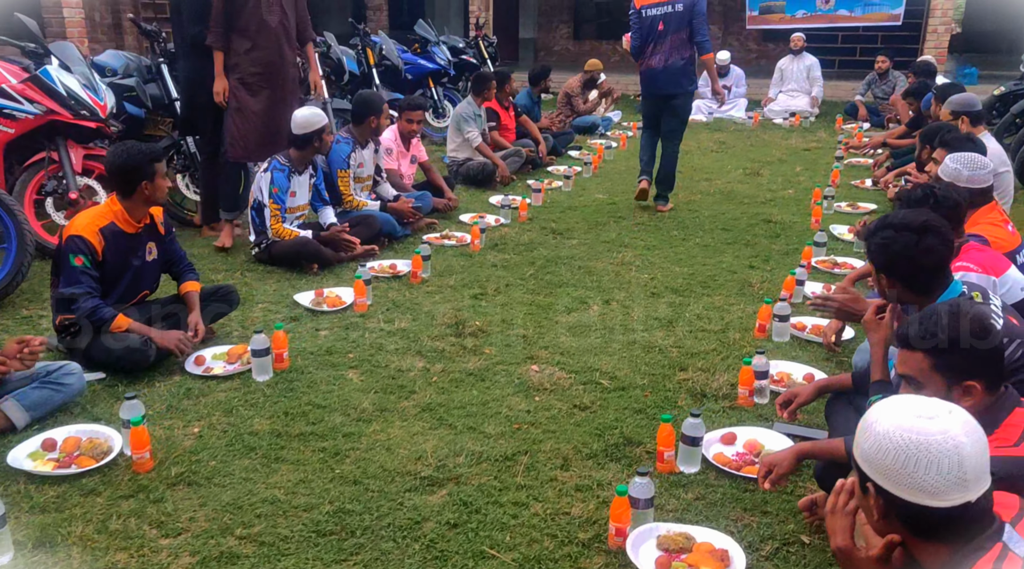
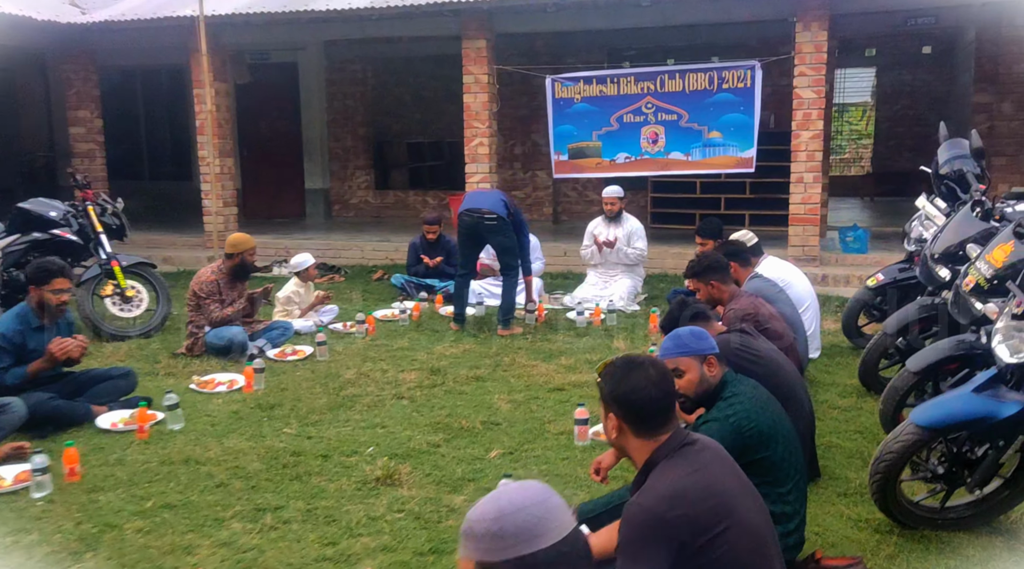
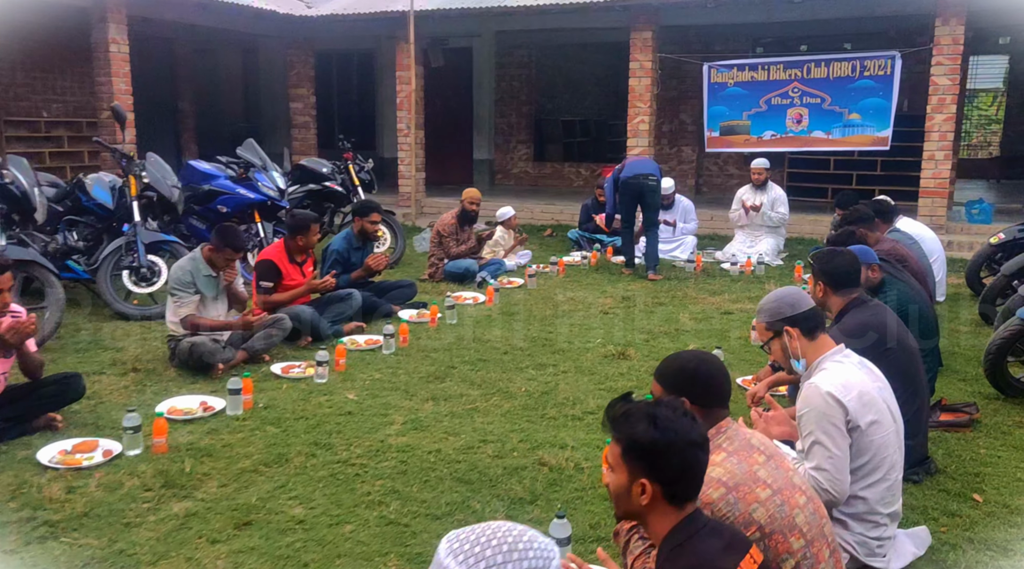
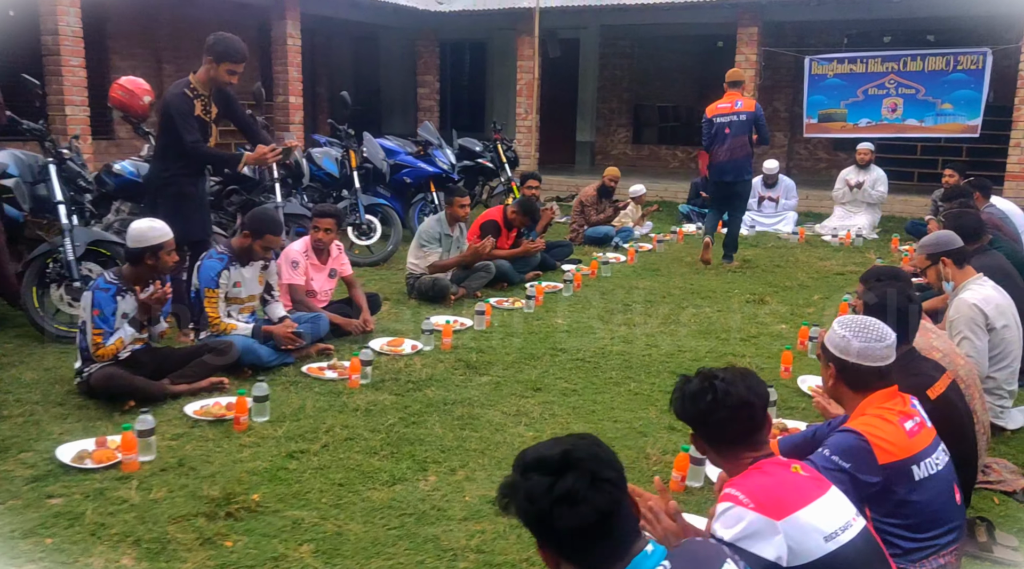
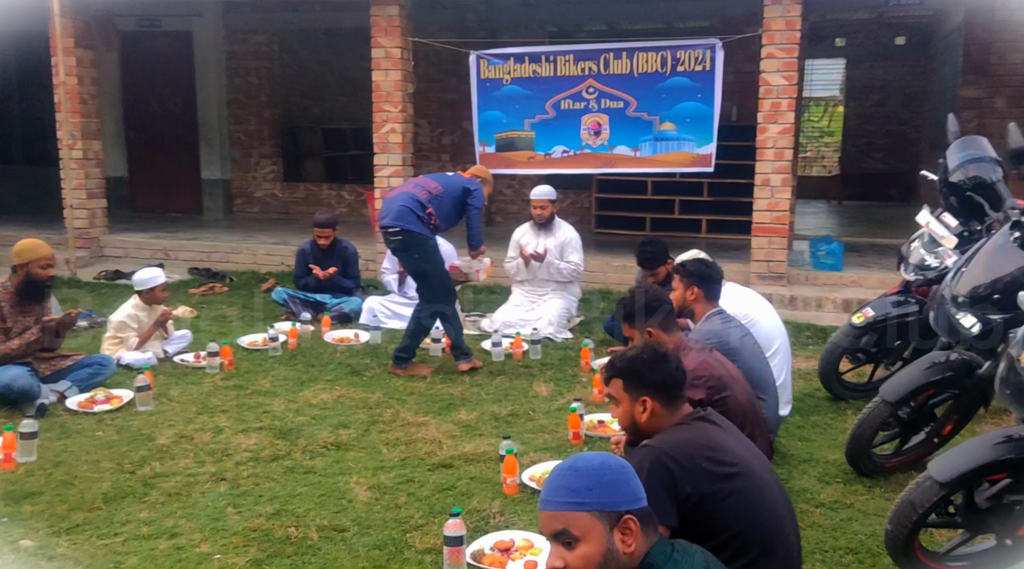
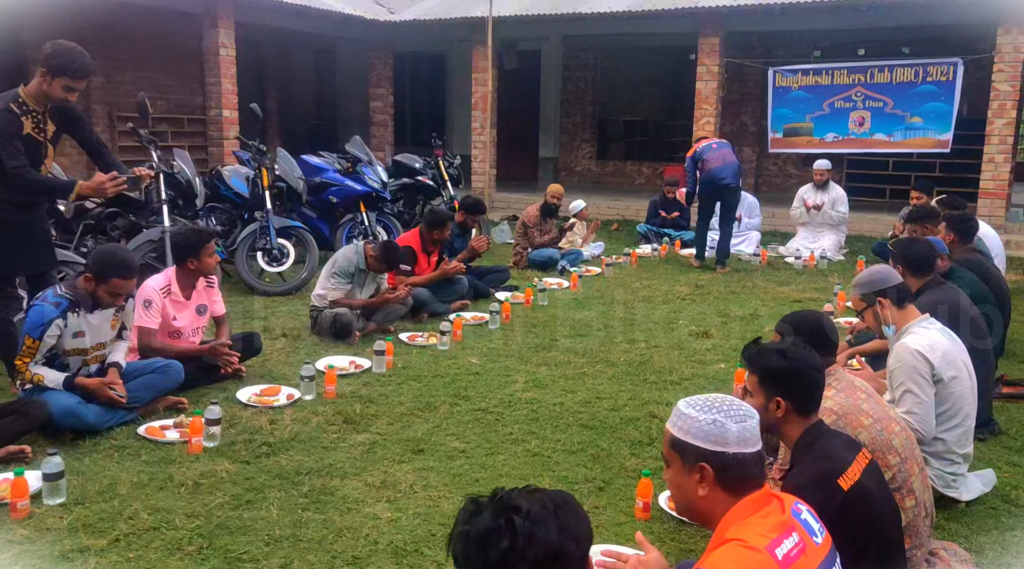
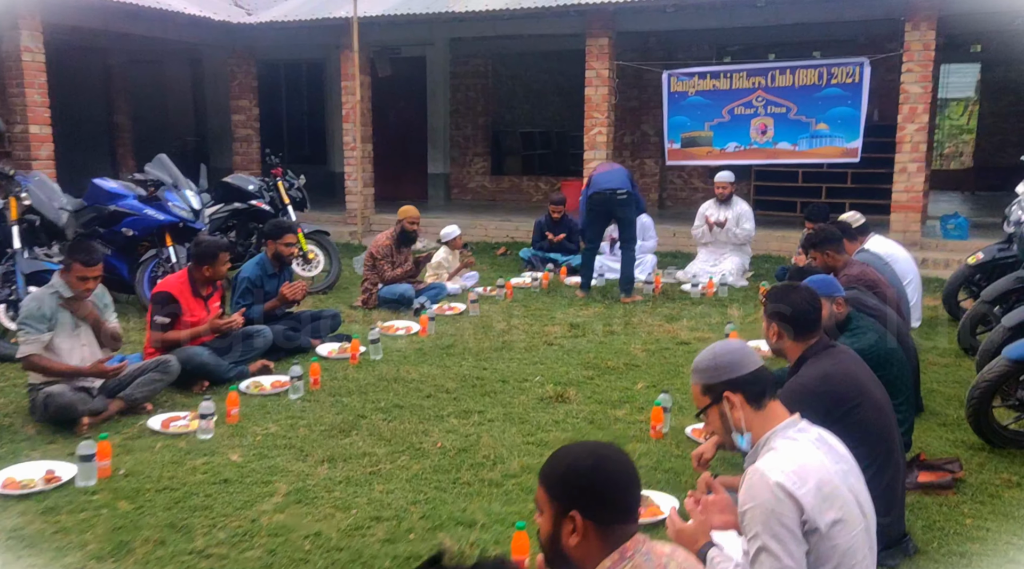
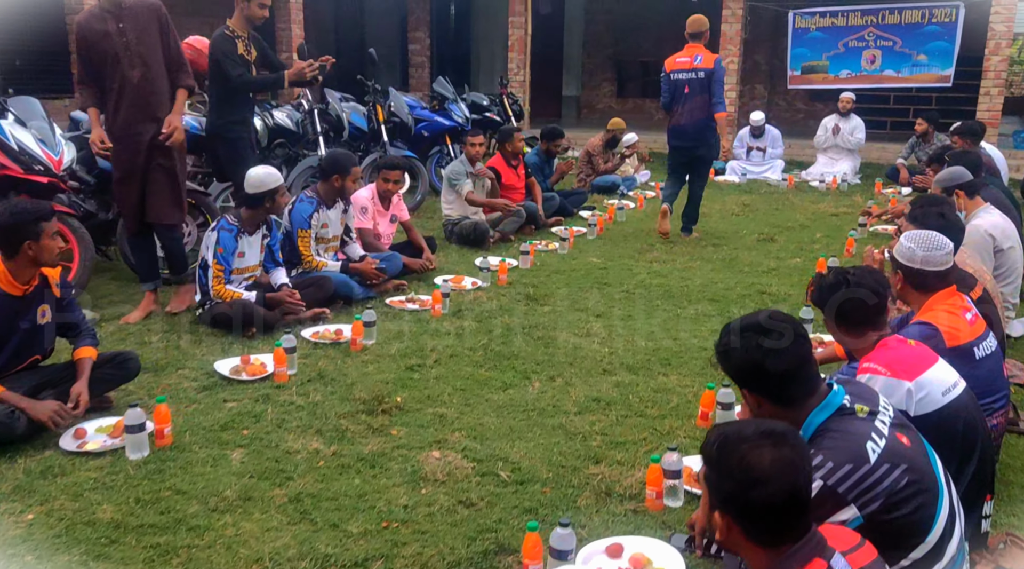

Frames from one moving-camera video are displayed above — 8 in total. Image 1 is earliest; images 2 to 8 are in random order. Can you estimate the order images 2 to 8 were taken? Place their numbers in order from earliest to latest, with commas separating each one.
8, 4, 6, 3, 7, 2, 5
